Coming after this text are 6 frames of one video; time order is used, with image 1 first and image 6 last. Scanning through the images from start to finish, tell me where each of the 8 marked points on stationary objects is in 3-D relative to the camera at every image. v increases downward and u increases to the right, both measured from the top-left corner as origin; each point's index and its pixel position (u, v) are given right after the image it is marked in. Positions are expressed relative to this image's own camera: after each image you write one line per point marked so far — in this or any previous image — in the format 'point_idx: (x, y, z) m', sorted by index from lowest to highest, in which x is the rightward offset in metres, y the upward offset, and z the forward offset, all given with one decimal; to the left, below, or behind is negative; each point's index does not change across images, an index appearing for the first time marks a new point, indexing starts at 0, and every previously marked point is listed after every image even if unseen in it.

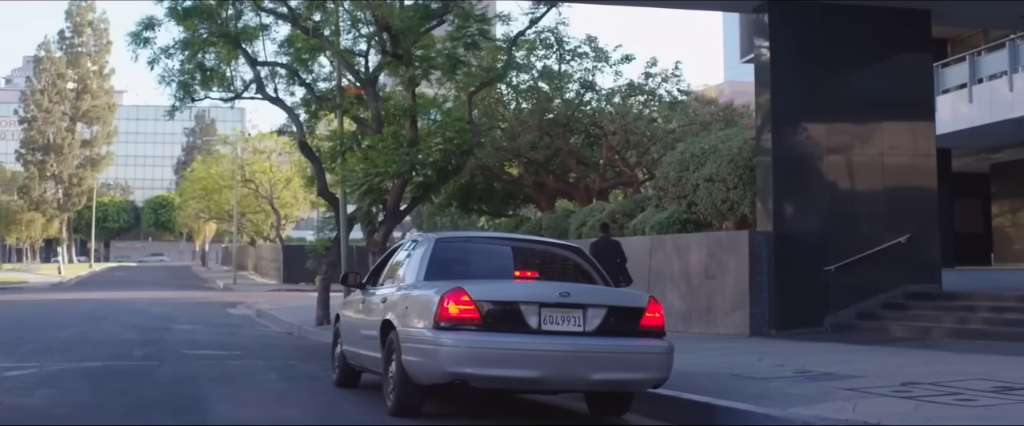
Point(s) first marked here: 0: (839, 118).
0: (+4.9, +1.4, +16.9) m
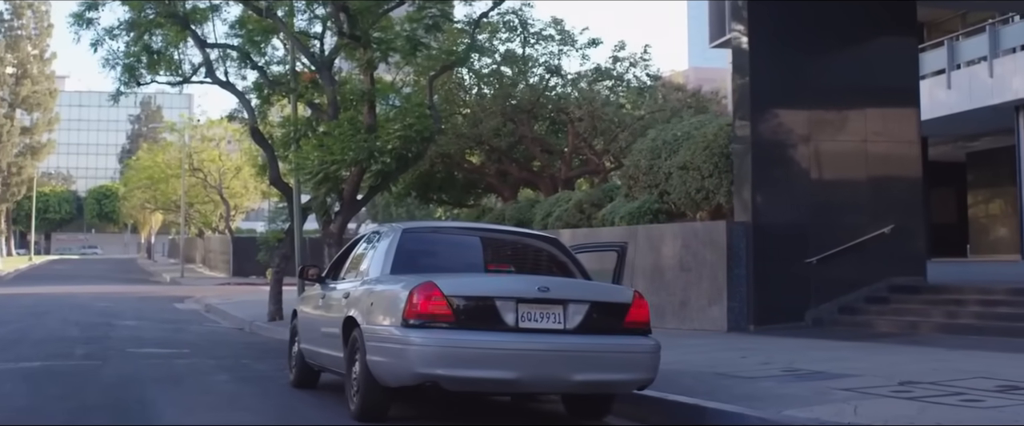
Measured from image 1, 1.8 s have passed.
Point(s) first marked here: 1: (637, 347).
0: (+4.4, +1.6, +16.2) m
1: (+1.1, -1.1, +9.6) m
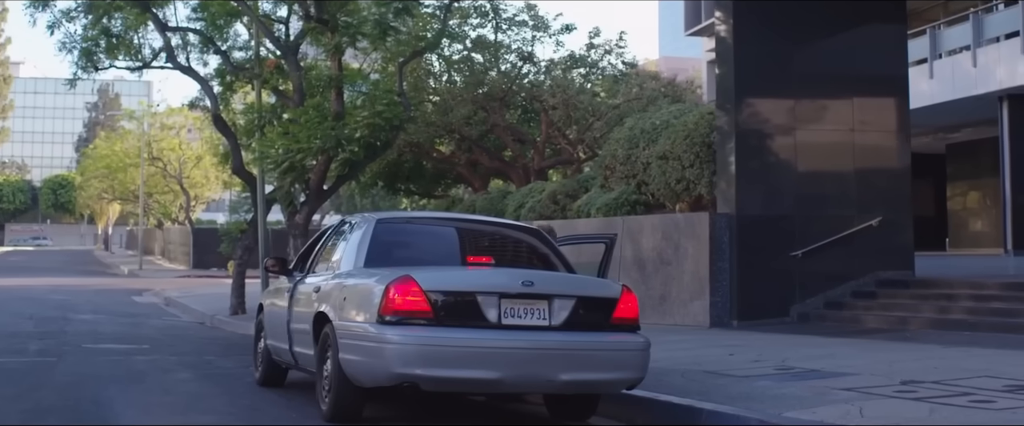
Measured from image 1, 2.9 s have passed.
0: (+4.1, +1.7, +15.7) m
1: (+0.9, -1.1, +9.0) m
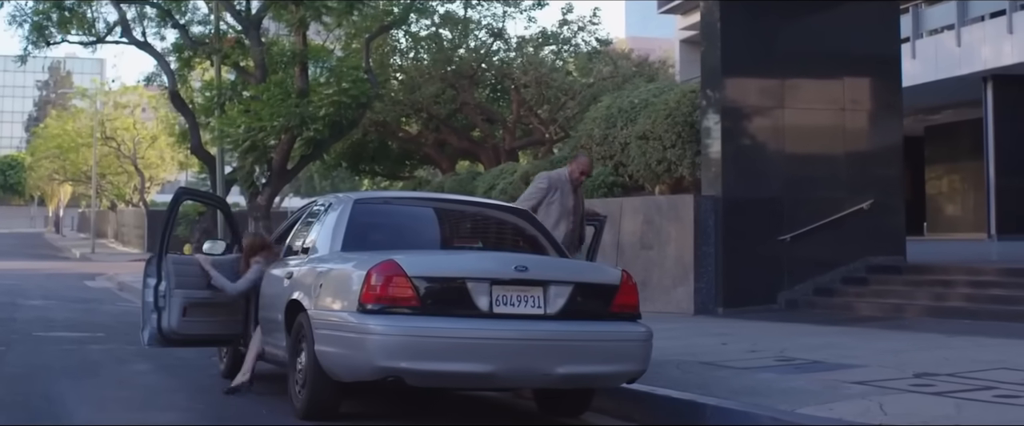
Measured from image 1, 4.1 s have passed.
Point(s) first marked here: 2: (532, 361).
0: (+3.7, +1.9, +15.2) m
1: (+0.9, -0.9, +8.4) m
2: (+0.1, -1.1, +7.9) m
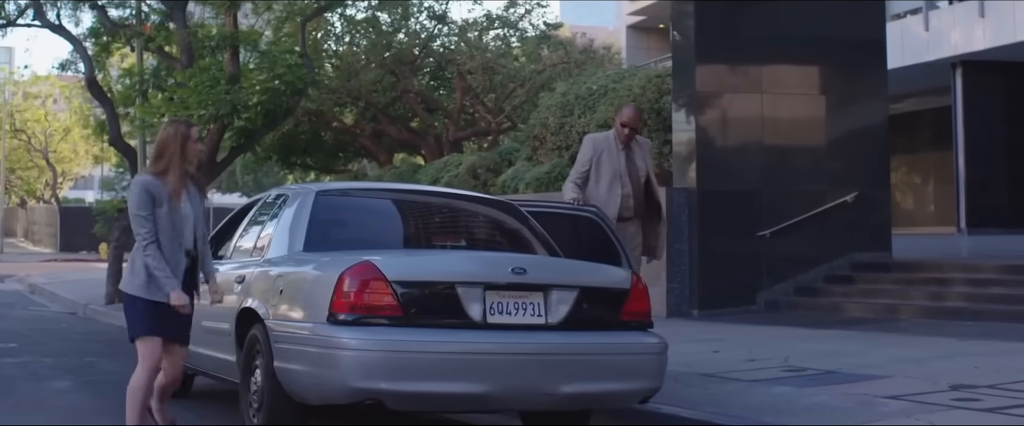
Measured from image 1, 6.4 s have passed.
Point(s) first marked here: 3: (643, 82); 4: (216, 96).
0: (+3.2, +2.0, +14.3) m
1: (+0.8, -0.9, +7.3) m
2: (+0.2, -1.0, +6.8) m
3: (+1.9, +1.8, +15.8) m
4: (-4.7, +1.8, +17.7) m
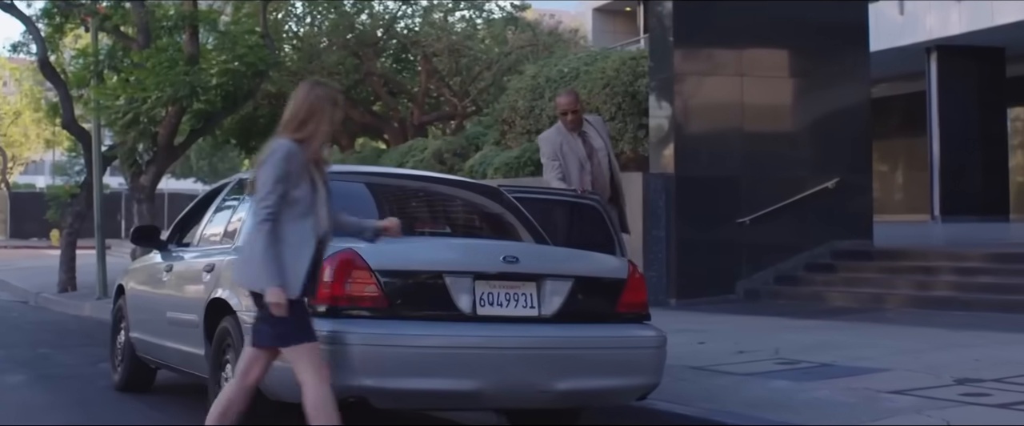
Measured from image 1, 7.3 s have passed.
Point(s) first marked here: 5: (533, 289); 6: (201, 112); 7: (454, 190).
0: (+2.9, +2.2, +13.9) m
1: (+0.8, -0.8, +6.9) m
2: (+0.1, -0.9, +6.4) m
3: (+1.5, +2.0, +15.4) m
4: (-5.2, +2.1, +17.1) m
5: (+0.1, -0.5, +6.6) m
6: (-5.1, +1.6, +18.5) m
7: (-0.3, +0.1, +8.1) m
